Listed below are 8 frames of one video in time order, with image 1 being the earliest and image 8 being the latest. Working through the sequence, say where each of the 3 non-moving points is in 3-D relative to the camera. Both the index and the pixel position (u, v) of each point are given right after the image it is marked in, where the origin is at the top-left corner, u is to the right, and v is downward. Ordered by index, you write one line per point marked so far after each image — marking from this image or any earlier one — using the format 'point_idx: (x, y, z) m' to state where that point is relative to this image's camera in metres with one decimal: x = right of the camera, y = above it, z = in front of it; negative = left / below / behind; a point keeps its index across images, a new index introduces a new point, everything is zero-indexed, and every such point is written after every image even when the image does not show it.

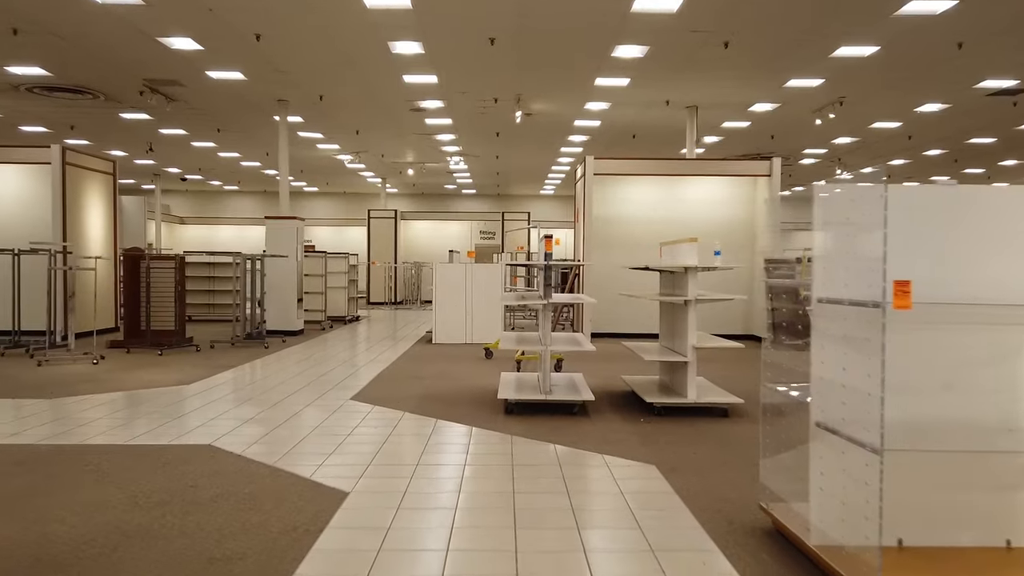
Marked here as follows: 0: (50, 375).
0: (-4.9, -0.9, +7.9) m
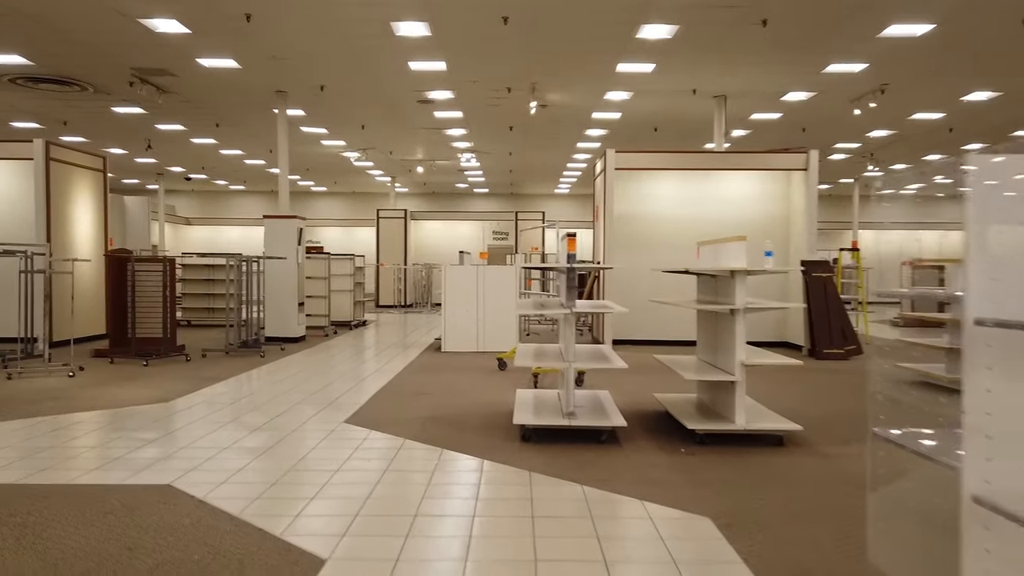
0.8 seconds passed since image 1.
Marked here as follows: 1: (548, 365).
0: (-4.7, -1.0, +7.2) m
1: (+0.3, -0.6, +5.4) m
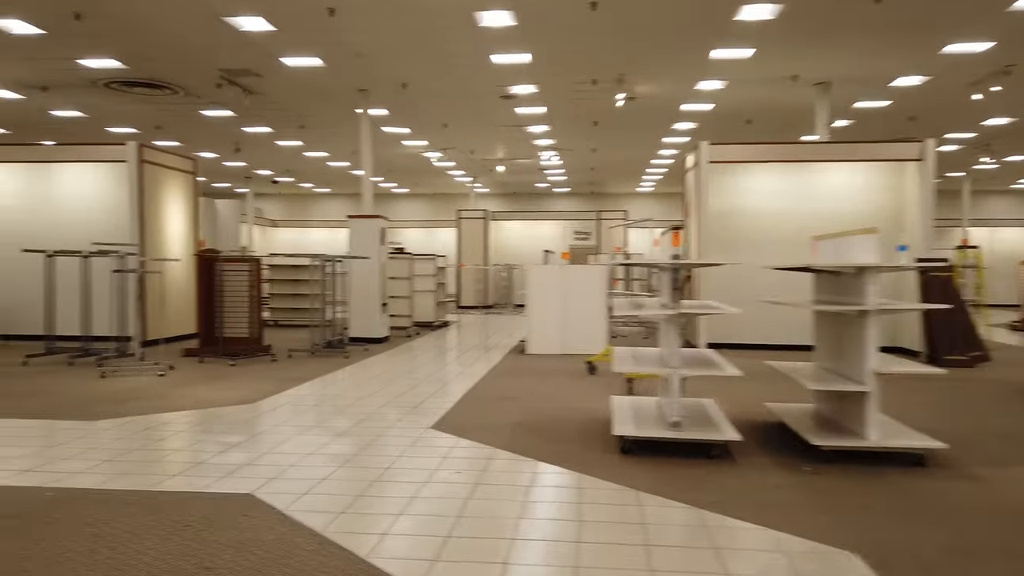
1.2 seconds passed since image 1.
0: (-3.9, -1.0, +7.2) m
1: (+0.9, -0.5, +4.9) m
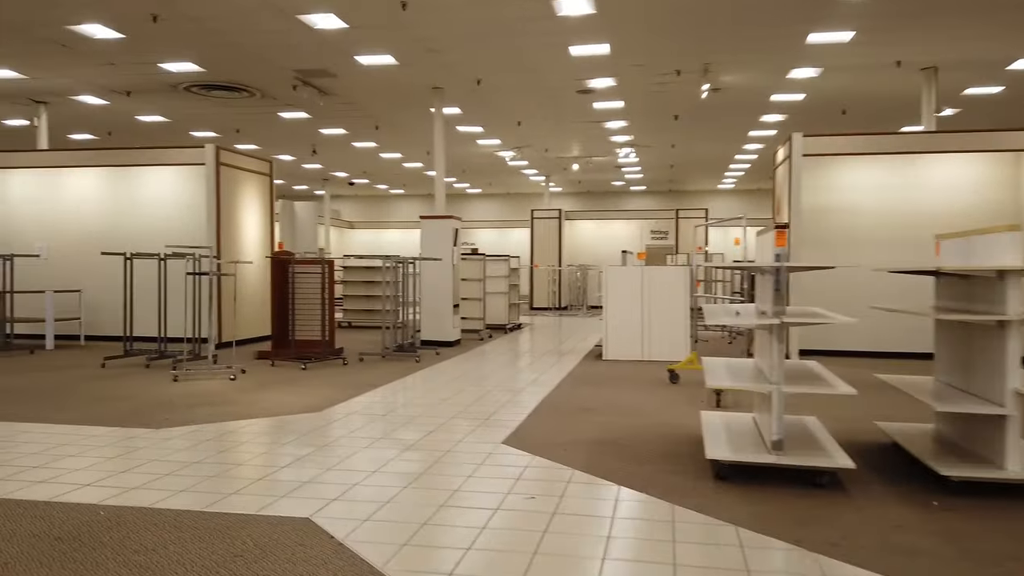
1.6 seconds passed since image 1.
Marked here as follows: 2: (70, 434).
0: (-3.2, -1.0, +7.1) m
1: (+1.4, -0.6, +4.4) m
2: (-3.3, -1.1, +5.6) m
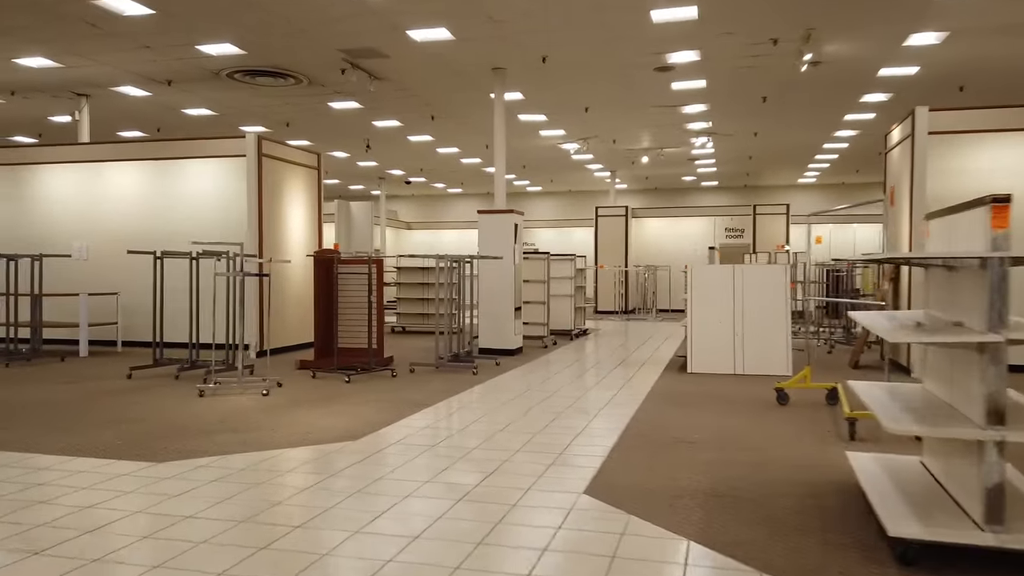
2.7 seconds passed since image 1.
0: (-2.6, -1.0, +6.2) m
1: (+1.8, -0.6, +3.1) m
2: (-2.8, -1.1, +4.6) m
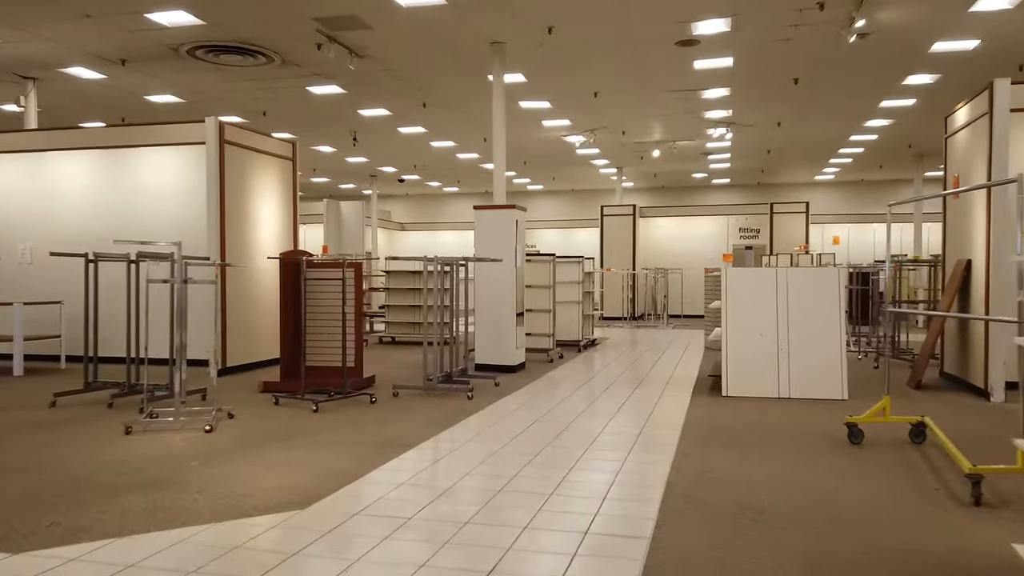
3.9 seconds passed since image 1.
0: (-2.5, -1.1, +4.8) m
1: (+1.8, -0.6, +1.8) m
2: (-2.8, -1.2, +3.3) m
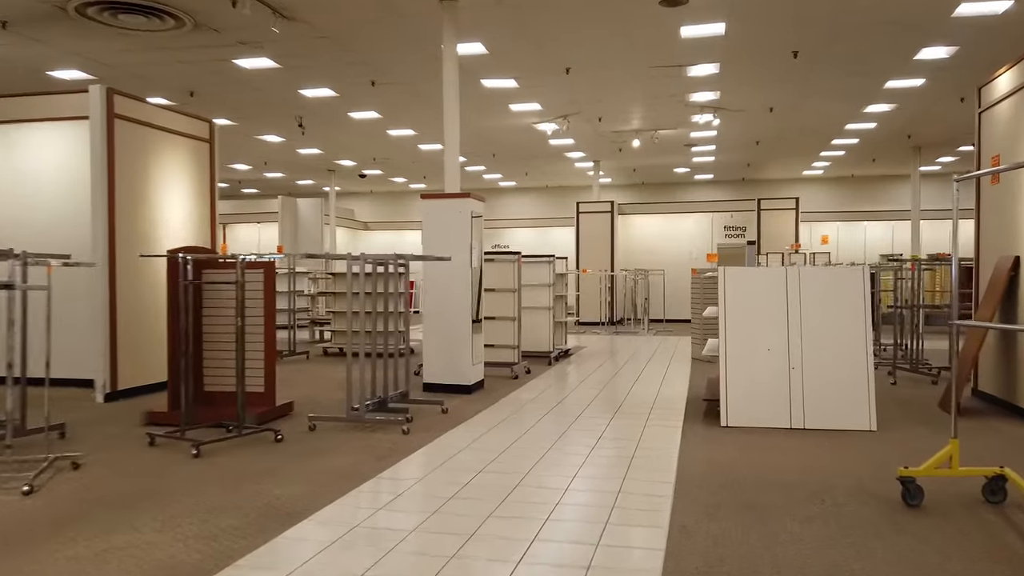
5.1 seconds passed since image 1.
0: (-2.9, -1.1, +3.3) m
1: (+1.6, -0.7, +0.4) m
2: (-3.0, -1.2, +1.7) m
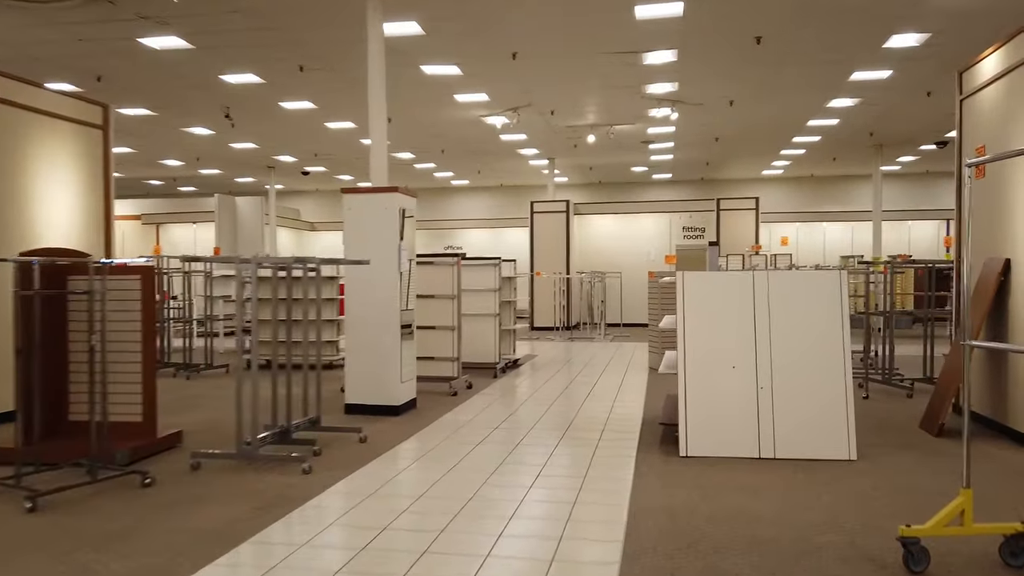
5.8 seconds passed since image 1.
0: (-3.2, -1.2, +2.3) m
1: (+1.3, -0.7, -0.4) m
2: (-3.3, -1.3, +0.7) m
